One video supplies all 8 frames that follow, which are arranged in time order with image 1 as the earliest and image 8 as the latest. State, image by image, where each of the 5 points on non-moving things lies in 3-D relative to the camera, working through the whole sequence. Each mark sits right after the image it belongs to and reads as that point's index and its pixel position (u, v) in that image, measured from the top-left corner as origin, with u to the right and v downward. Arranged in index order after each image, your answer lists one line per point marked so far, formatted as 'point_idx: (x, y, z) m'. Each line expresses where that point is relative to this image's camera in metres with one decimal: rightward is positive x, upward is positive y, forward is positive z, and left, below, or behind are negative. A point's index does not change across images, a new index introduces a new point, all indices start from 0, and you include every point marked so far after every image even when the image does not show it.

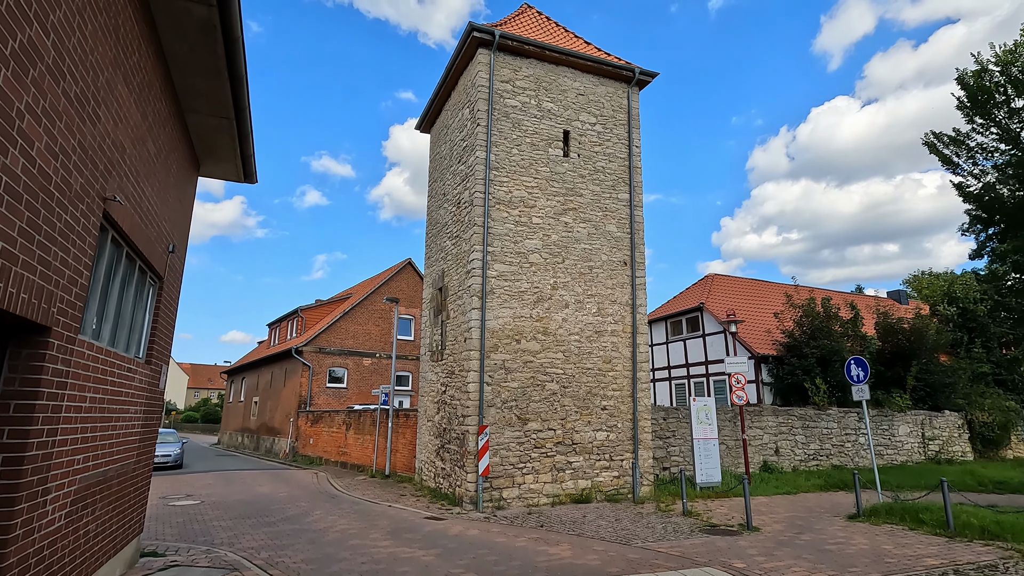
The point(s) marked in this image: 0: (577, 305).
0: (+1.5, -0.4, +12.6) m
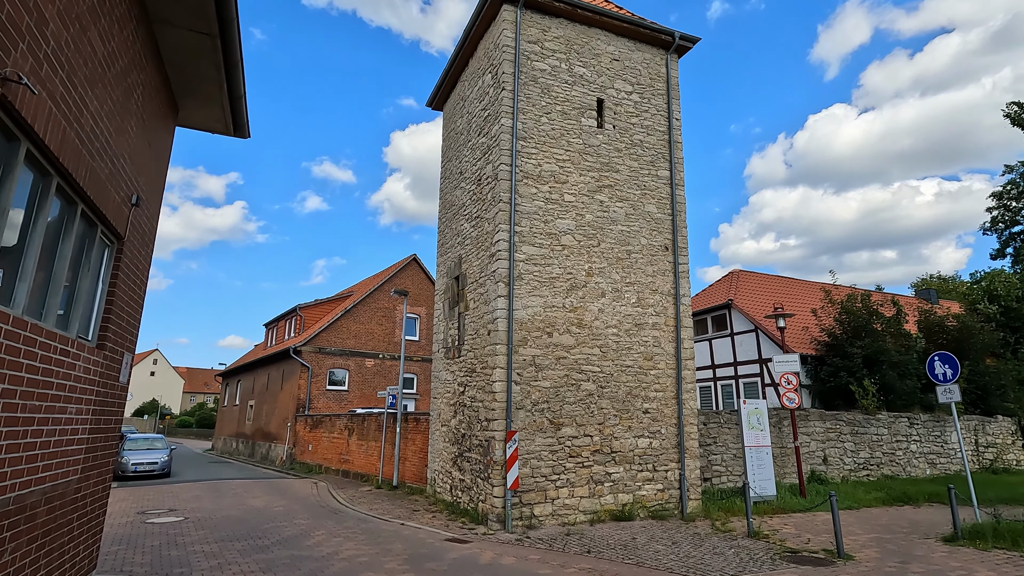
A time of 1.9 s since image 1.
0: (+2.1, -0.1, +11.1) m
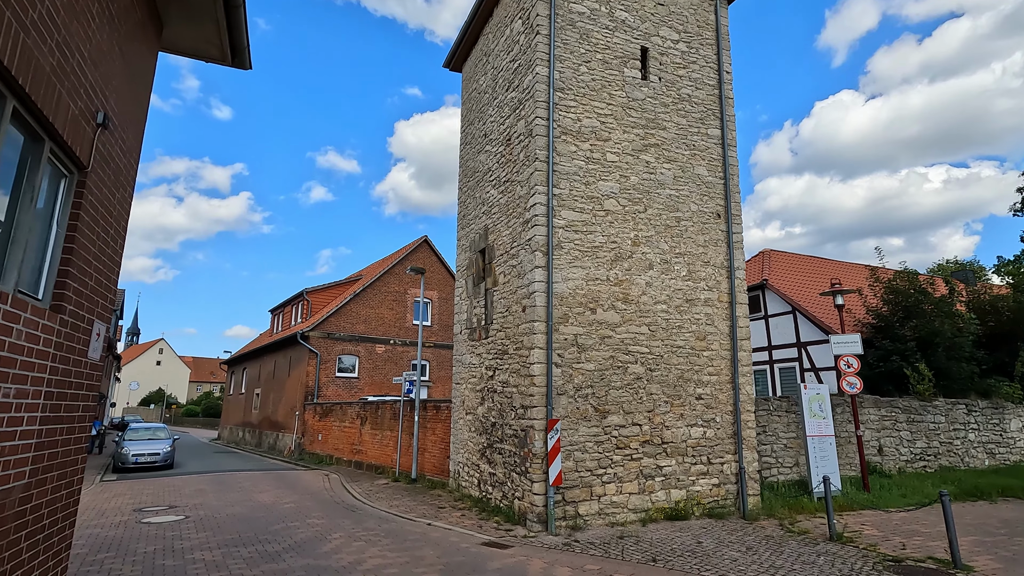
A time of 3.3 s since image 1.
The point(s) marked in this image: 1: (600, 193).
0: (+2.8, +0.4, +9.9) m
1: (+1.6, +1.7, +9.6) m
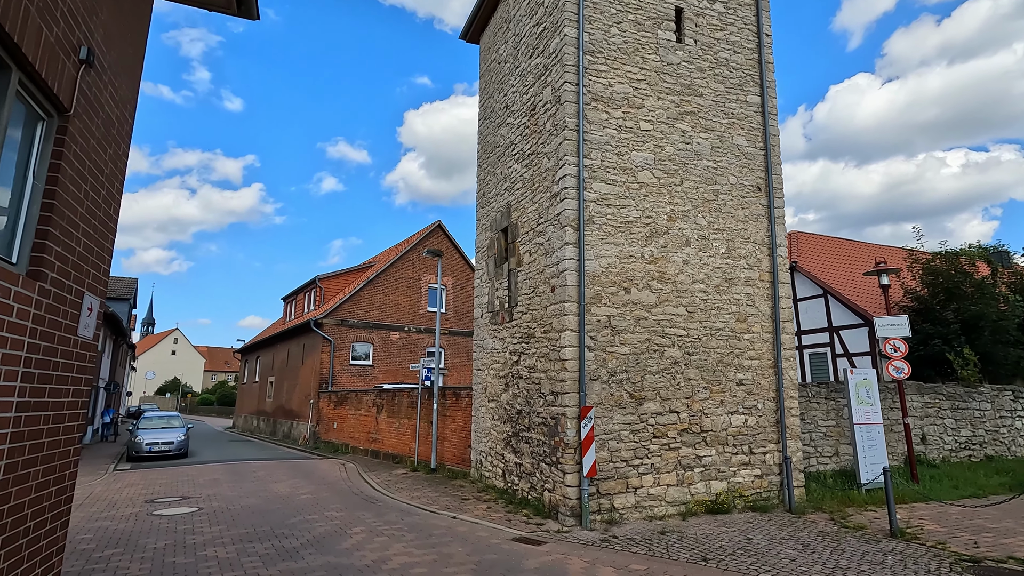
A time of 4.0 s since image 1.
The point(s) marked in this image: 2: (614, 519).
0: (+3.3, +0.8, +9.2) m
1: (+2.1, +2.1, +8.9) m
2: (+1.5, -3.4, +7.8) m
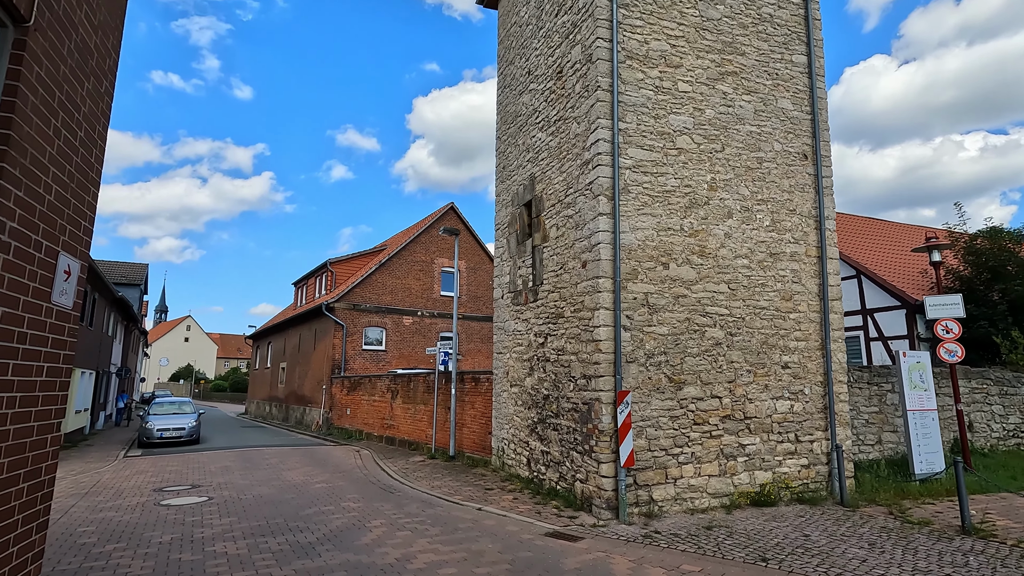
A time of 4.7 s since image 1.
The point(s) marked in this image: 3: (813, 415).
0: (+3.7, +1.2, +8.5) m
1: (+2.5, +2.5, +8.2) m
2: (+1.9, -3.0, +7.2) m
3: (+4.8, -2.0, +8.5) m
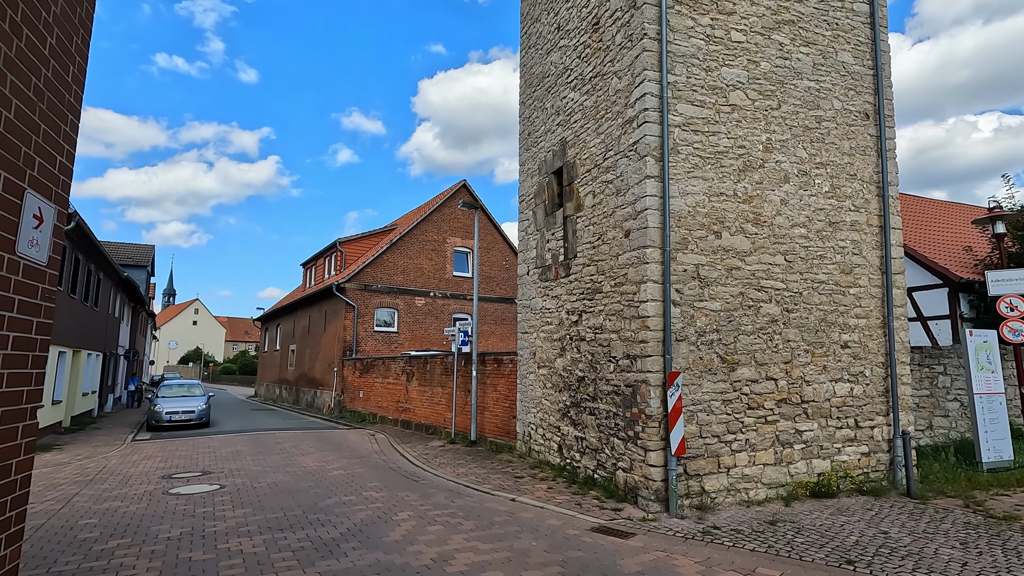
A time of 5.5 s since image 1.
0: (+4.2, +1.6, +7.7) m
1: (+3.0, +2.9, +7.4) m
2: (+2.4, -2.7, +6.6) m
3: (+5.3, -1.6, +7.7) m
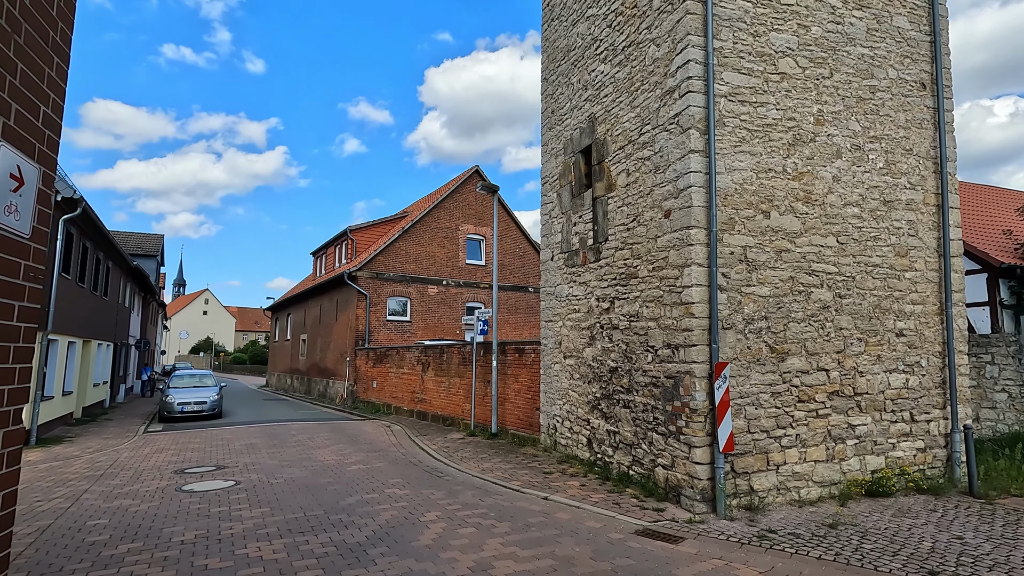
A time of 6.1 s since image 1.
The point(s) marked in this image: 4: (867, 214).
0: (+4.6, +1.8, +7.1) m
1: (+3.3, +3.1, +6.8) m
2: (+2.8, -2.5, +6.1) m
3: (+5.7, -1.4, +7.2) m
4: (+4.8, +1.0, +7.1) m
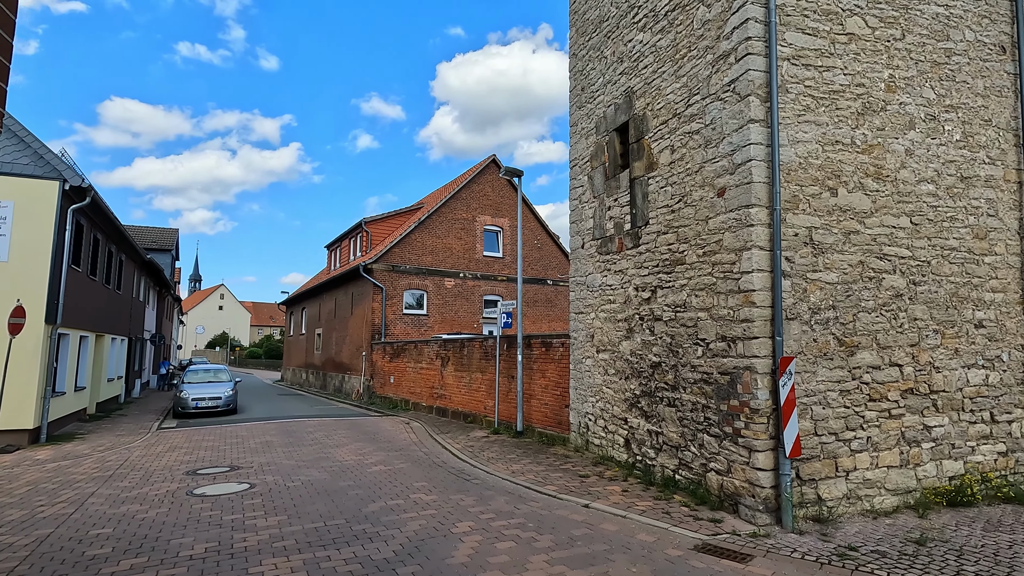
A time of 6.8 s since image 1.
0: (+5.0, +2.0, +6.4) m
1: (+3.8, +3.2, +6.1) m
2: (+3.2, -2.3, +5.4) m
3: (+6.2, -1.2, +6.5) m
4: (+5.2, +1.2, +6.4) m
